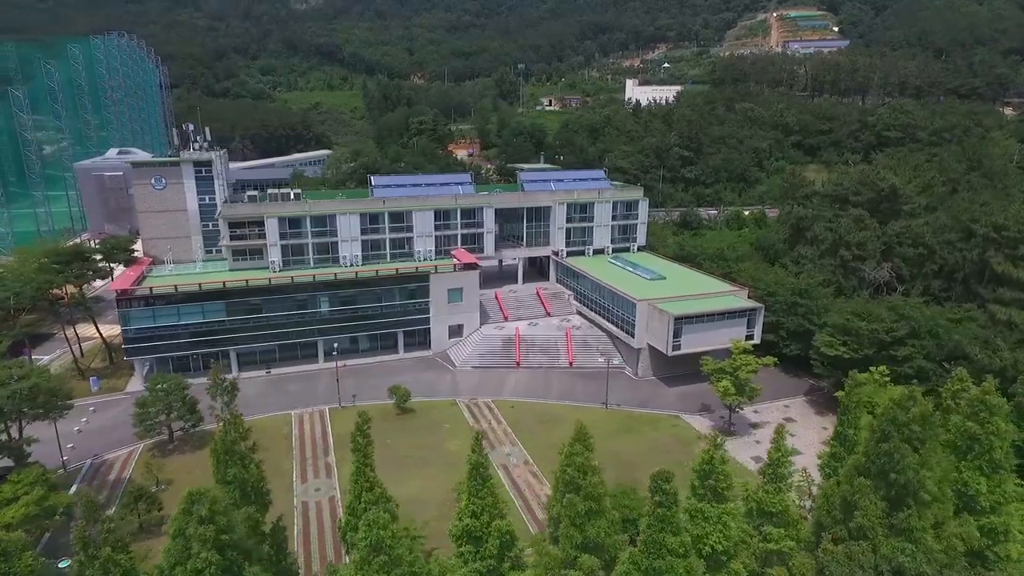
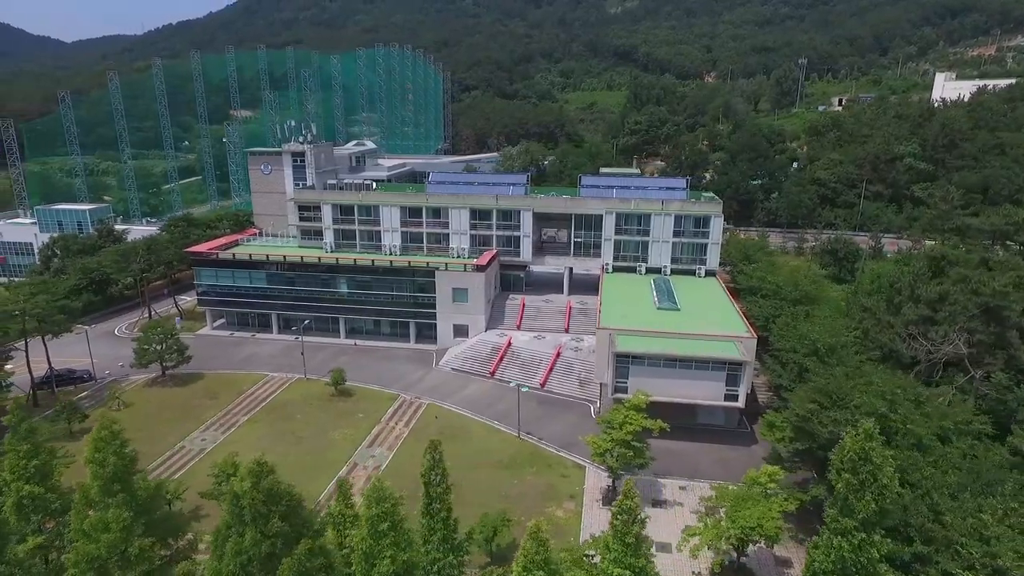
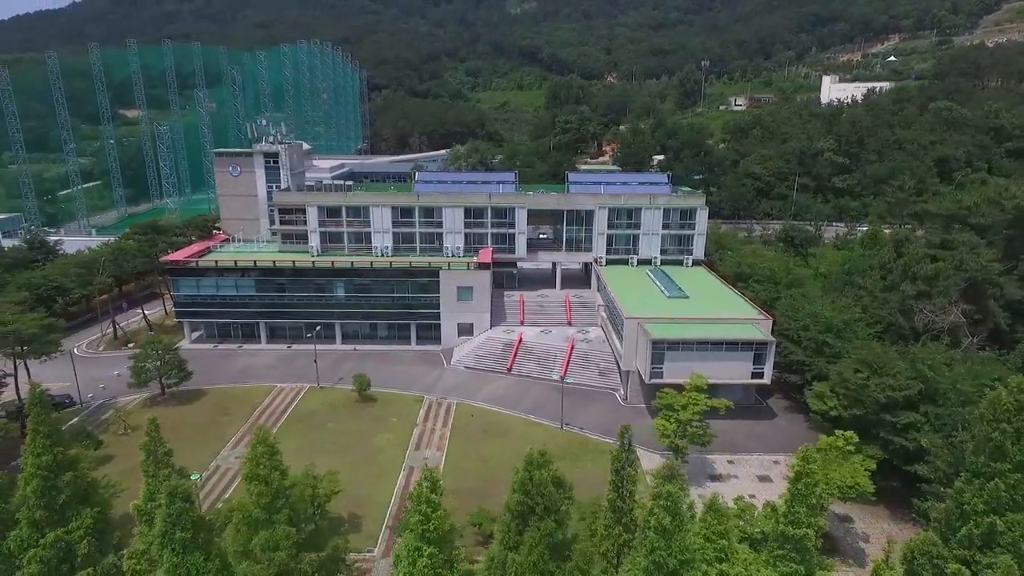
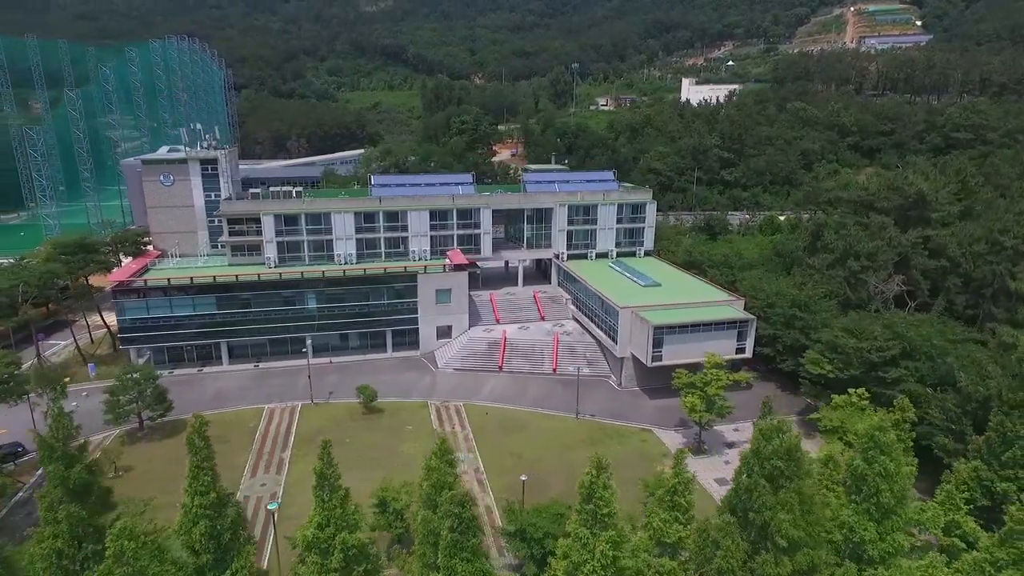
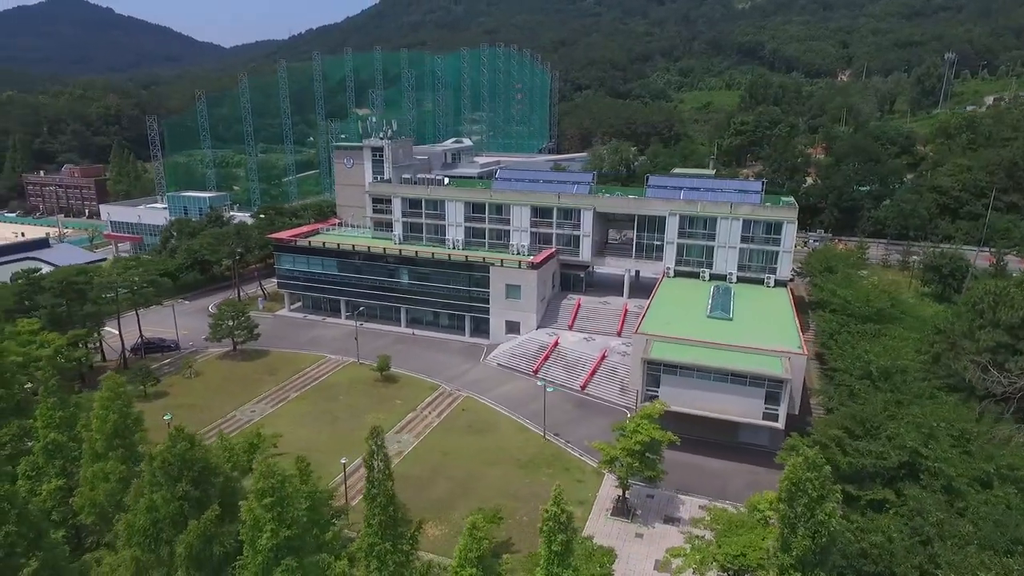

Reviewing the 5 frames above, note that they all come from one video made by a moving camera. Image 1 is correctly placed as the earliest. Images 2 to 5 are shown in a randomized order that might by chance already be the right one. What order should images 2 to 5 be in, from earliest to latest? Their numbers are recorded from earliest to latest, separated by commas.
4, 3, 2, 5
